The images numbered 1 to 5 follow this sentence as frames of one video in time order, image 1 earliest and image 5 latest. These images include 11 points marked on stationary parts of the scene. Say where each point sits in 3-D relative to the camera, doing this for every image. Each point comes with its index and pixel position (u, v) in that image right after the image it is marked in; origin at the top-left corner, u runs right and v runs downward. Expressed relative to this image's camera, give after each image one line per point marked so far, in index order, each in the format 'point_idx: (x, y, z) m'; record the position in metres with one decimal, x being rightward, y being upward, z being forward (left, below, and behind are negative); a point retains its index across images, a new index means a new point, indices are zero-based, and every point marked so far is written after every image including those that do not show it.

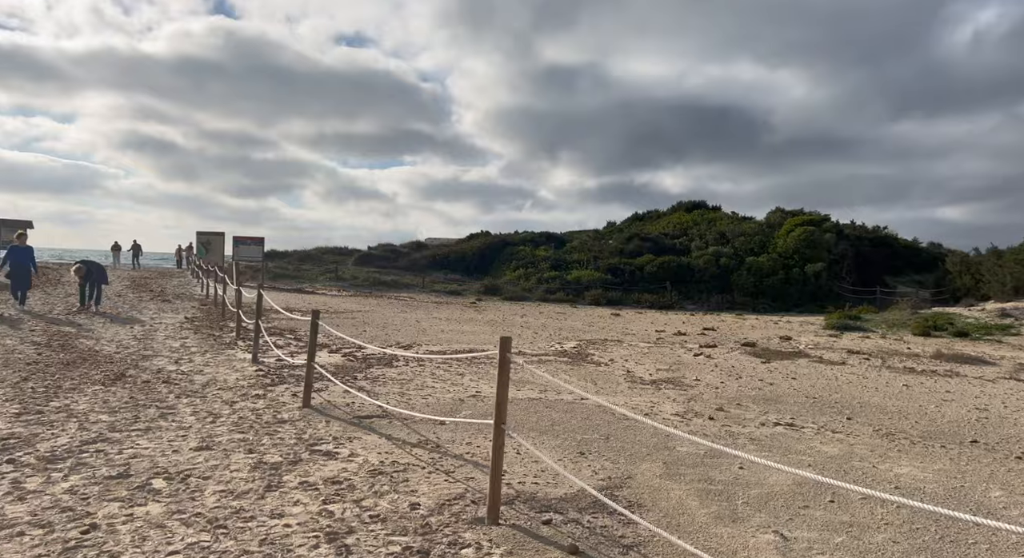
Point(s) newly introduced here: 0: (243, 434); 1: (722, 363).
0: (-2.5, -1.5, +6.3) m
1: (+3.8, -1.5, +12.1) m
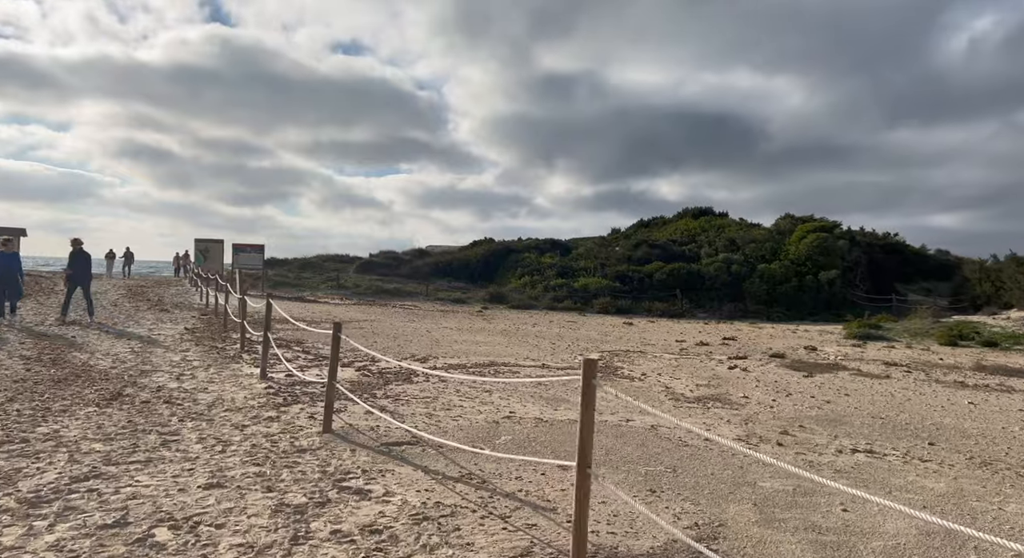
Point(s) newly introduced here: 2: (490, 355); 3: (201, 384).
0: (-2.1, -1.6, +5.5) m
1: (+4.2, -1.6, +11.3) m
2: (-0.4, -1.5, +13.4) m
3: (-4.4, -1.5, +9.5) m
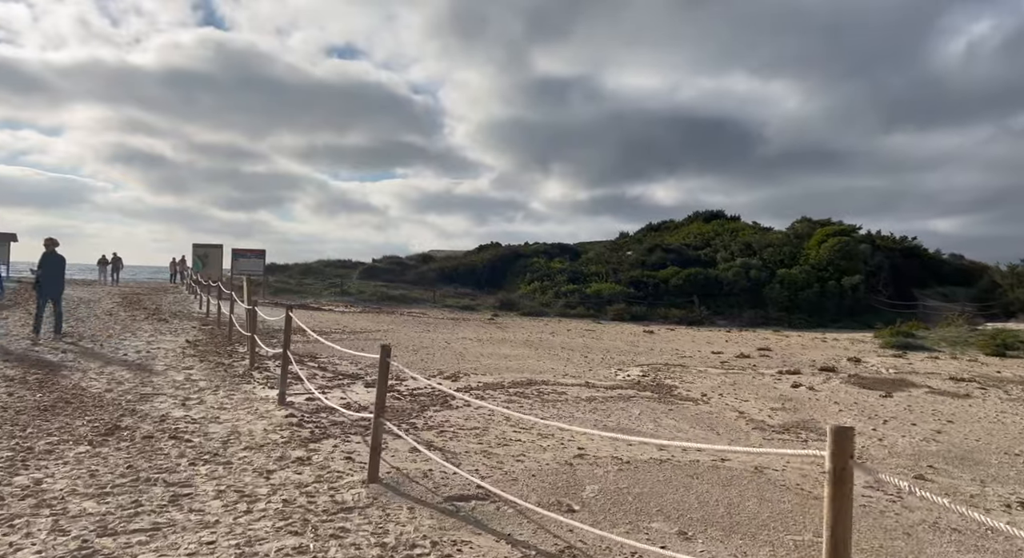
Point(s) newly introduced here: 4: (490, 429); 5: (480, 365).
0: (-1.4, -1.7, +4.3) m
1: (+4.9, -1.8, +10.1) m
2: (+0.2, -1.7, +12.2) m
3: (-3.7, -1.6, +8.2) m
4: (-0.2, -1.7, +7.4) m
5: (-0.6, -1.7, +12.9) m
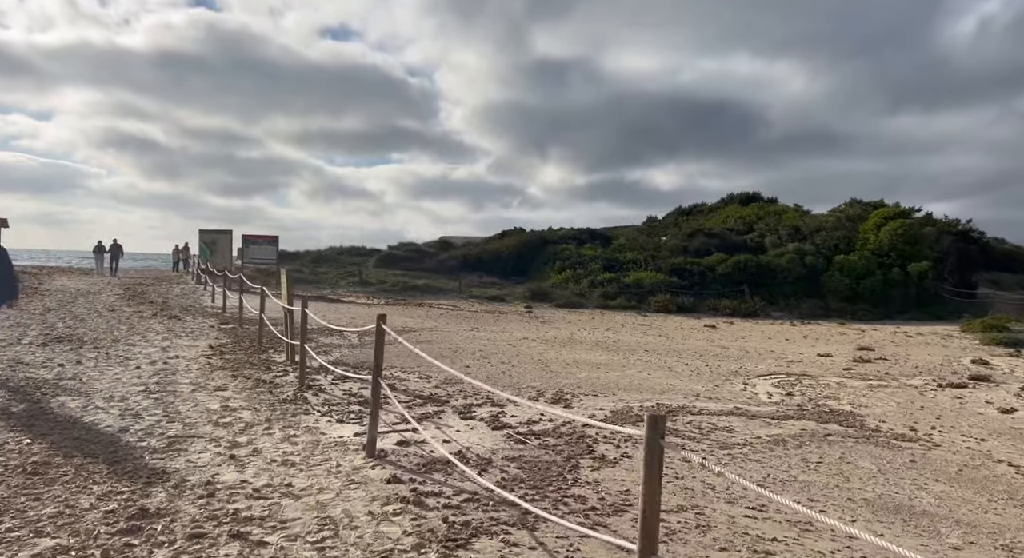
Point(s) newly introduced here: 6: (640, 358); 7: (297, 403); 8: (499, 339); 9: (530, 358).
0: (+0.3, -1.8, +1.8) m
1: (+6.6, -1.7, +7.6) m
2: (+1.9, -1.6, +9.7) m
3: (-2.0, -1.6, +5.7) m
4: (+1.4, -1.7, +4.9) m
5: (+1.0, -1.6, +10.4) m
6: (+2.6, -1.6, +13.6) m
7: (-2.7, -1.5, +8.4) m
8: (-0.3, -1.4, +15.7) m
9: (+0.3, -1.5, +12.8) m
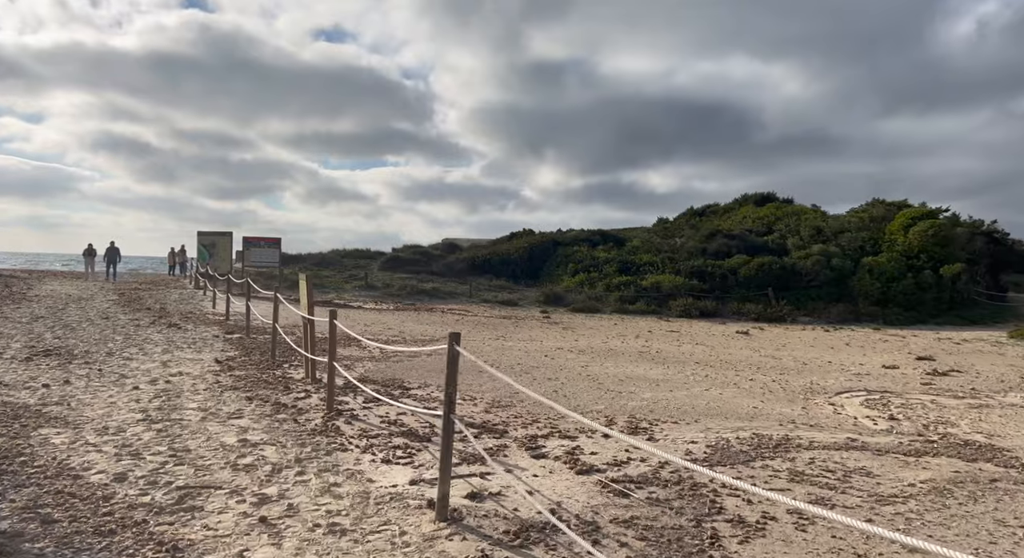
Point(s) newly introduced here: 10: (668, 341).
0: (+1.2, -1.8, +0.4) m
1: (+7.3, -1.8, +6.3) m
2: (+2.7, -1.7, +8.3) m
3: (-1.2, -1.7, +4.3) m
4: (+2.2, -1.8, +3.5) m
5: (+1.8, -1.6, +9.0) m
6: (+3.3, -1.7, +12.2) m
7: (-1.9, -1.6, +7.0) m
8: (+0.4, -1.5, +14.4) m
9: (+1.1, -1.6, +11.4) m
10: (+4.2, -1.7, +18.1) m
